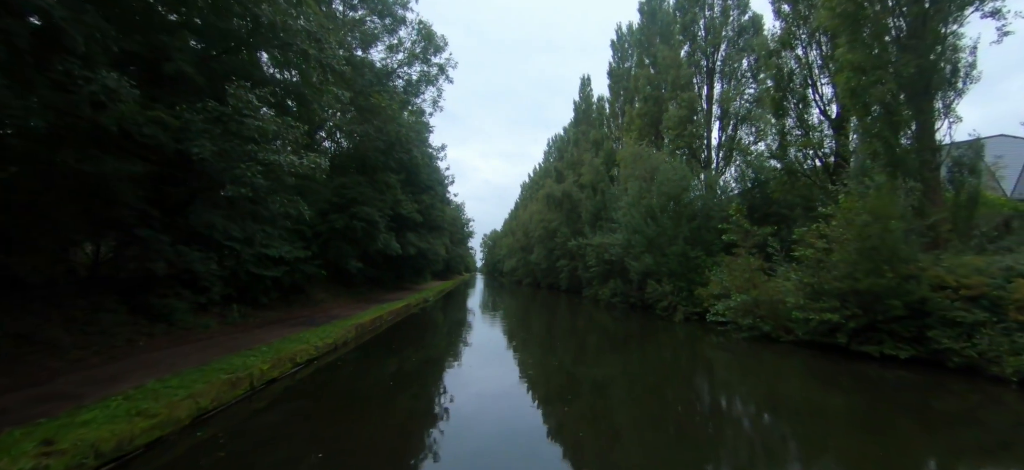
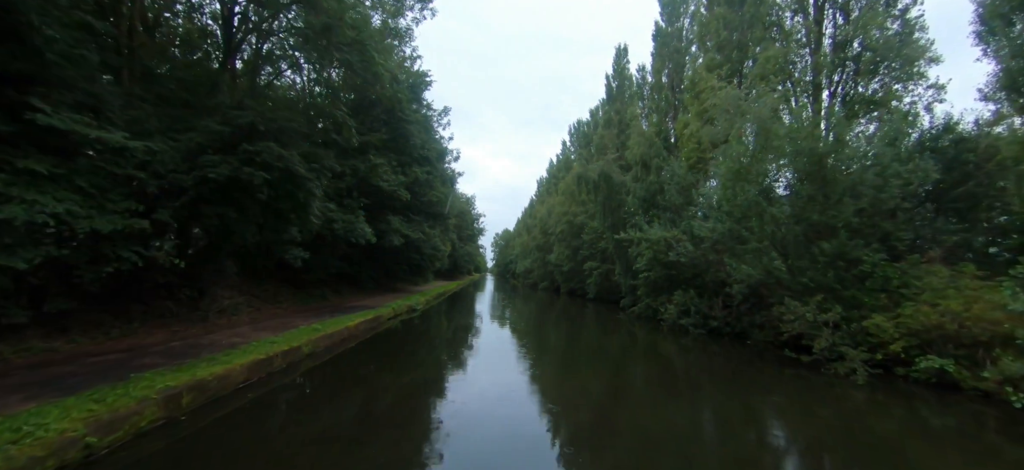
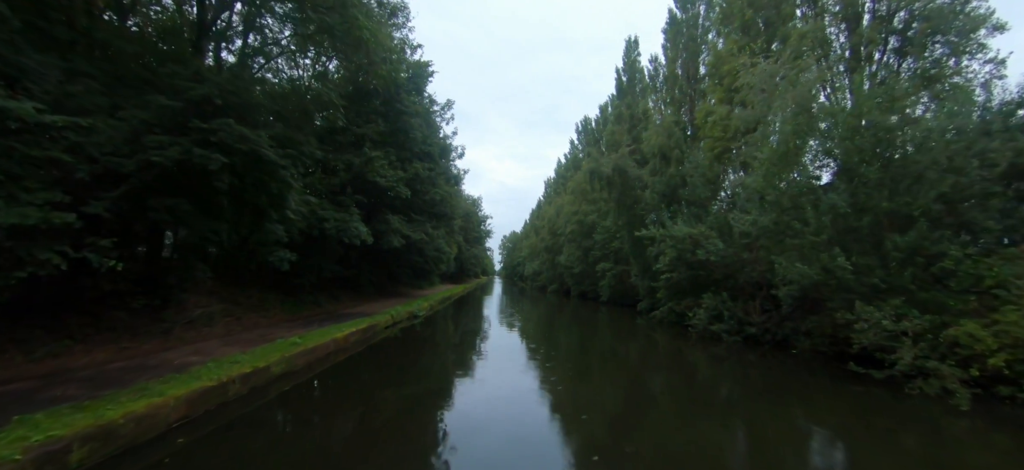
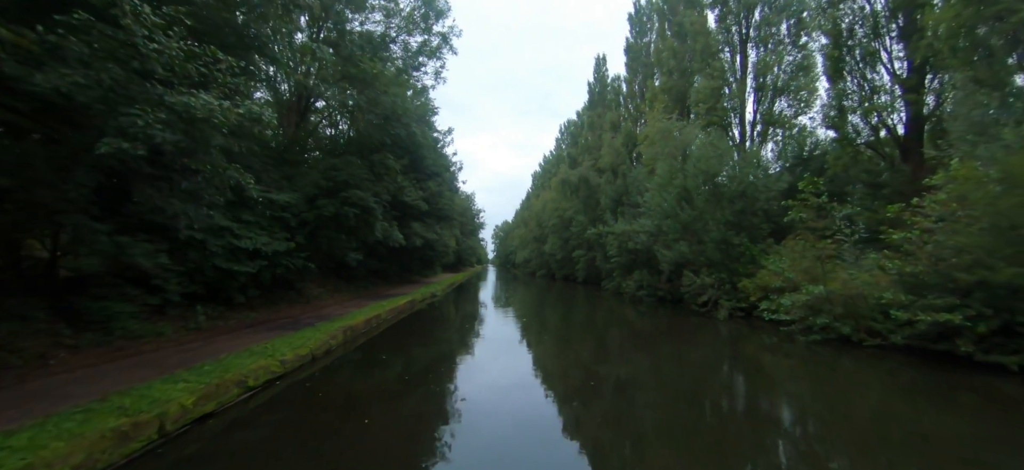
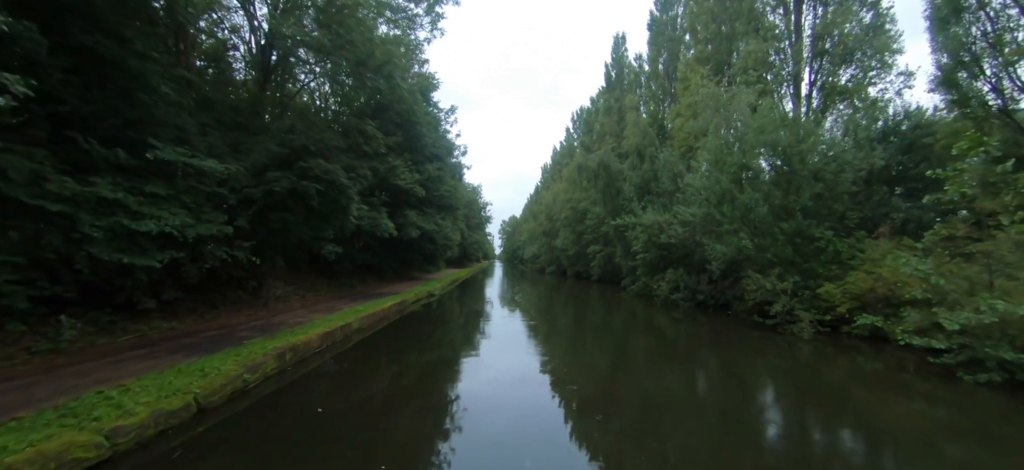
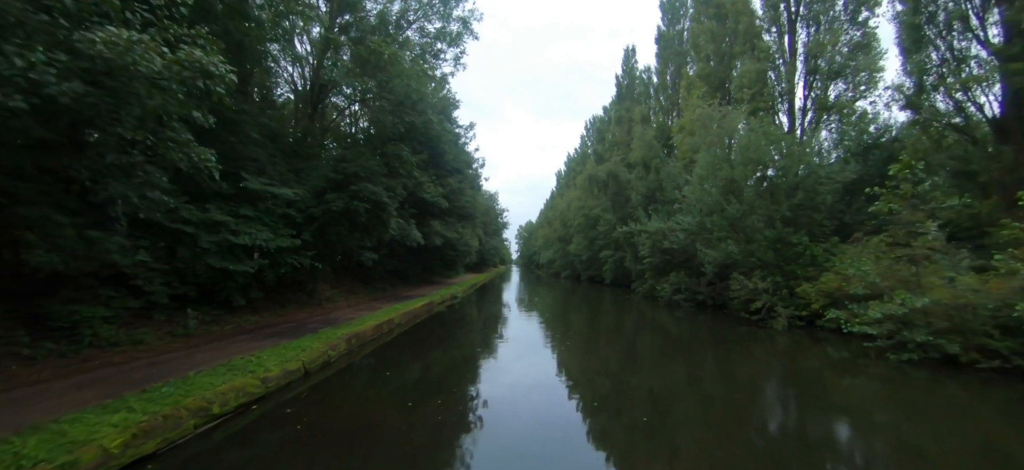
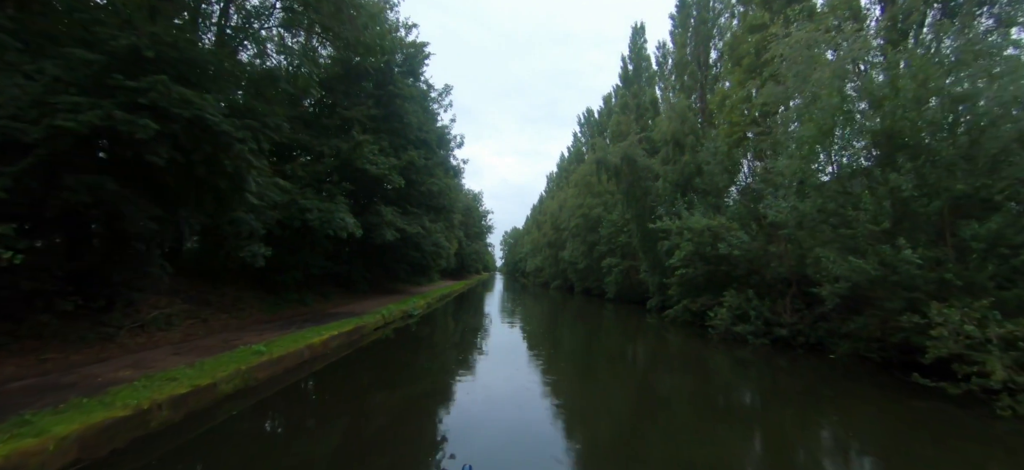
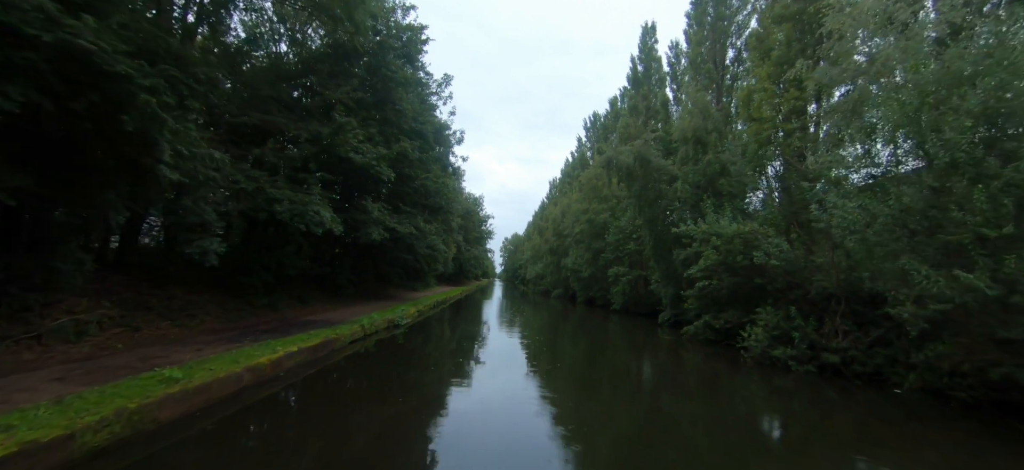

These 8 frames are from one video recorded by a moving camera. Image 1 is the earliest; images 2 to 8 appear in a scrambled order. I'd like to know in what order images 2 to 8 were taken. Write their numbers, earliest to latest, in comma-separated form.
4, 6, 5, 2, 3, 7, 8
